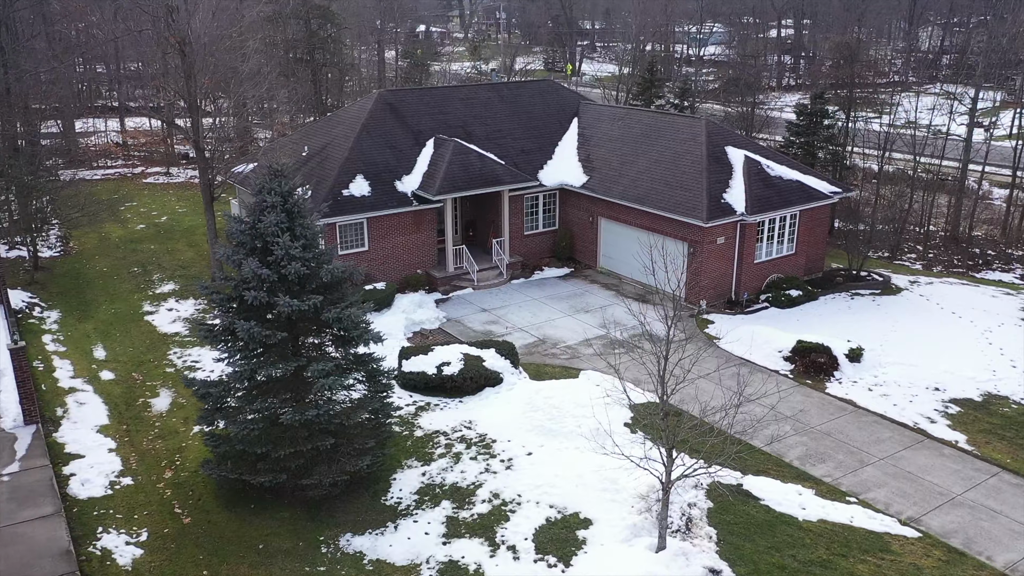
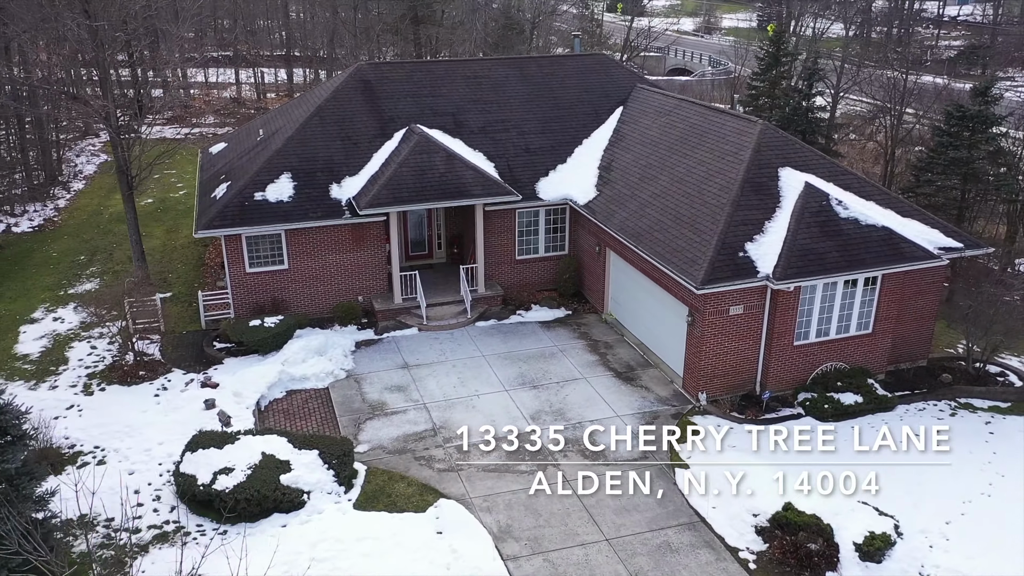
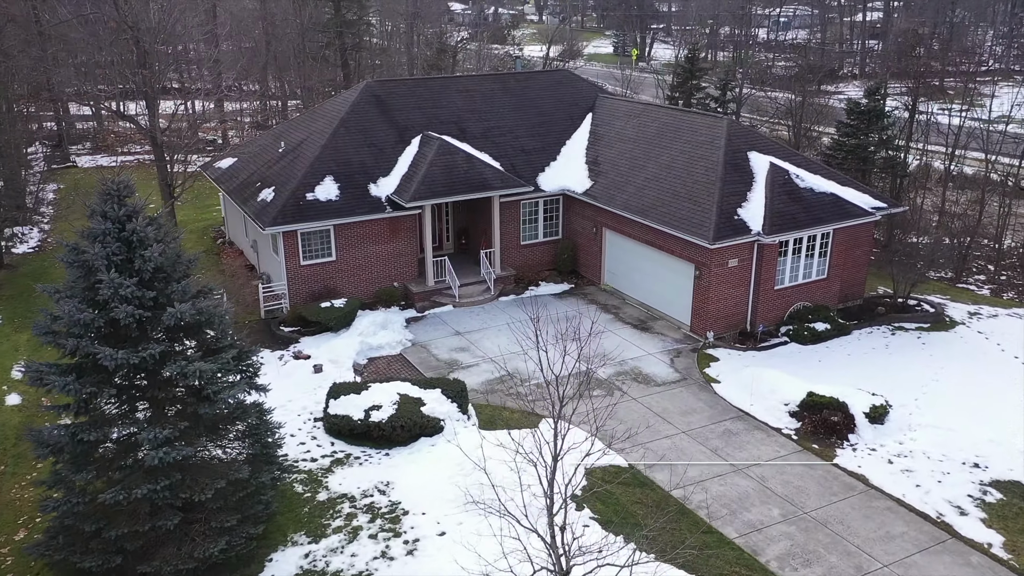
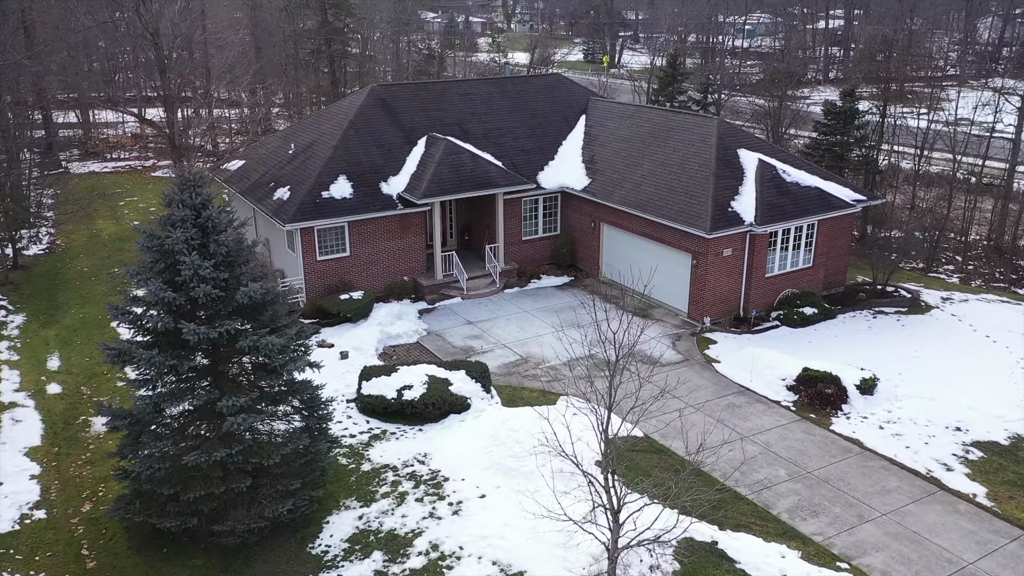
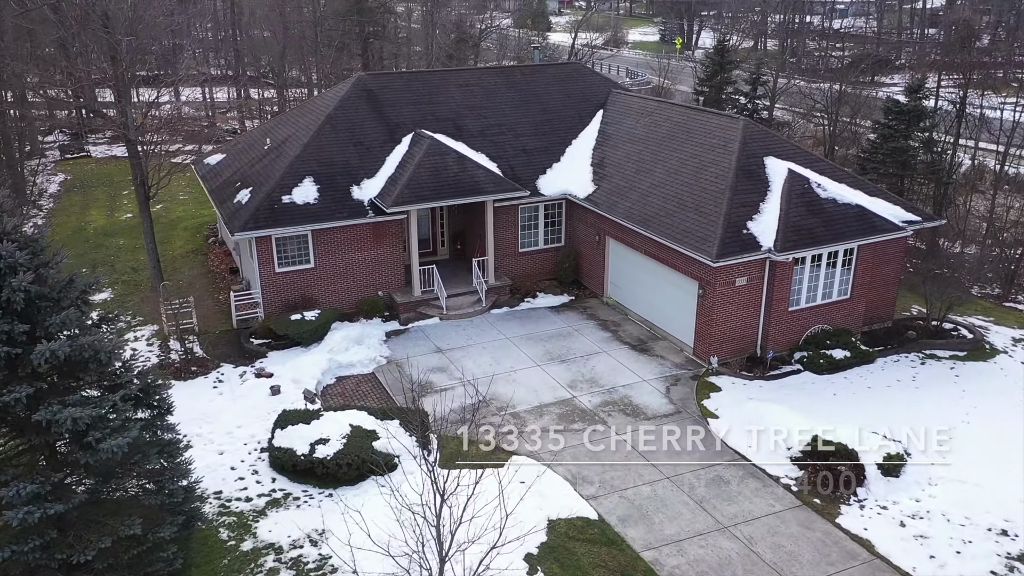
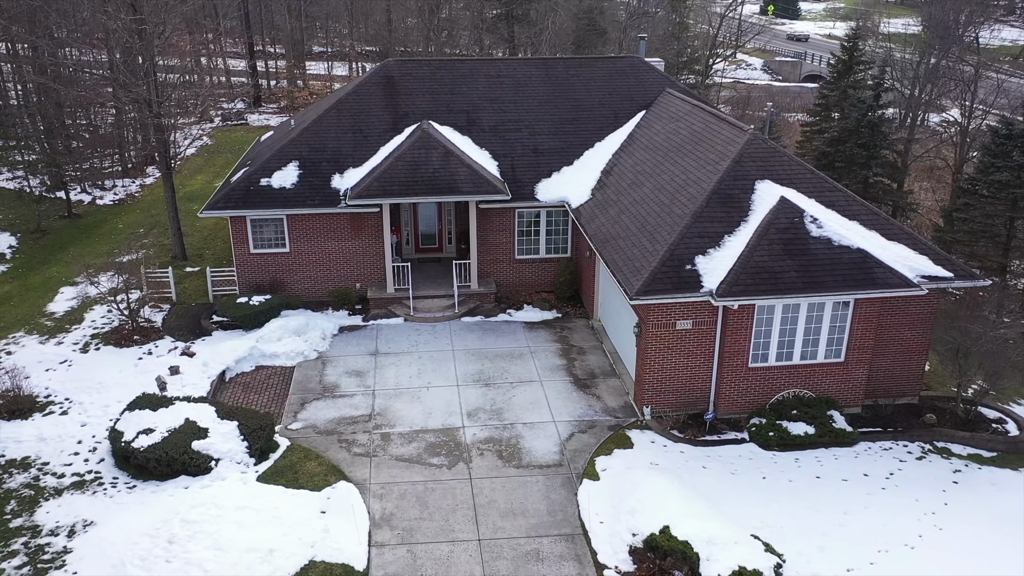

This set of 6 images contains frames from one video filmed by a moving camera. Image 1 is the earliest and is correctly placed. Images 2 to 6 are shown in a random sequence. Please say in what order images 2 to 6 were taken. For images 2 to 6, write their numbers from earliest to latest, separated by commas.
4, 3, 5, 2, 6
